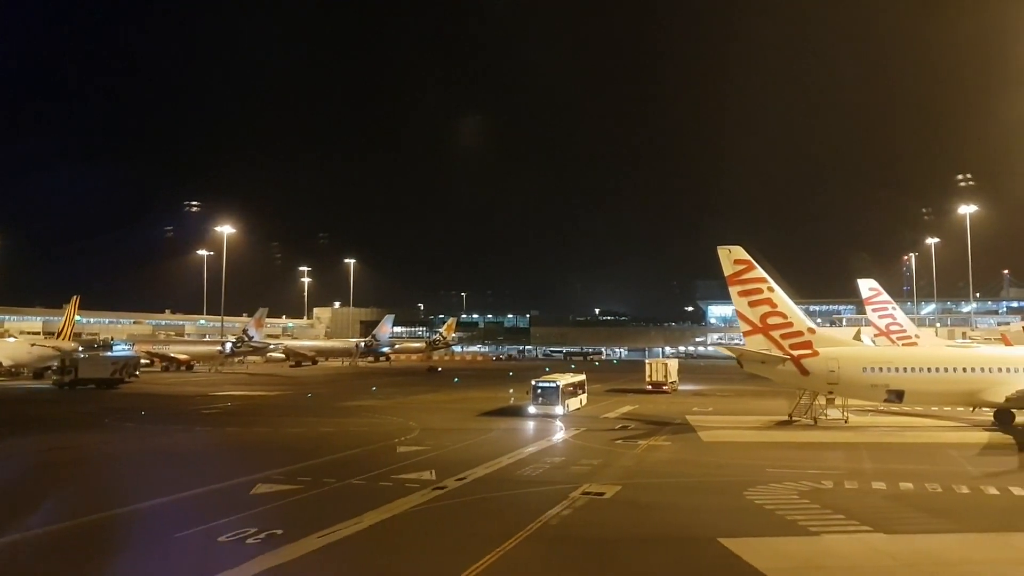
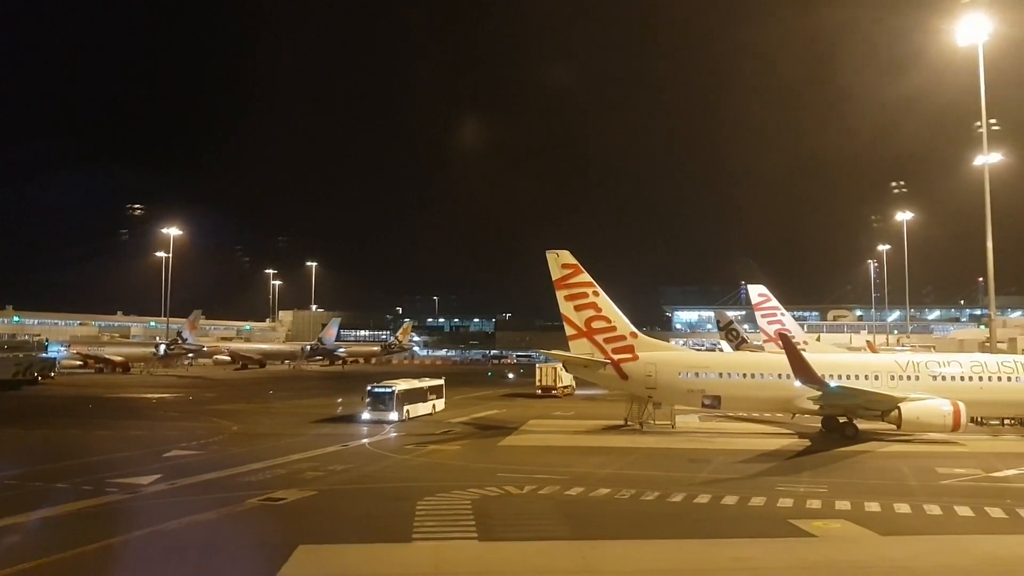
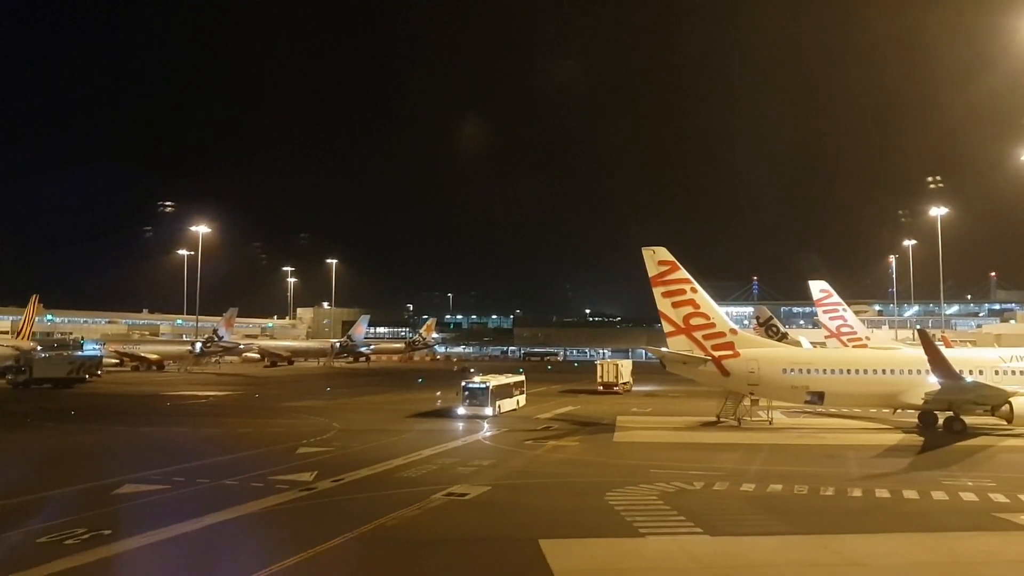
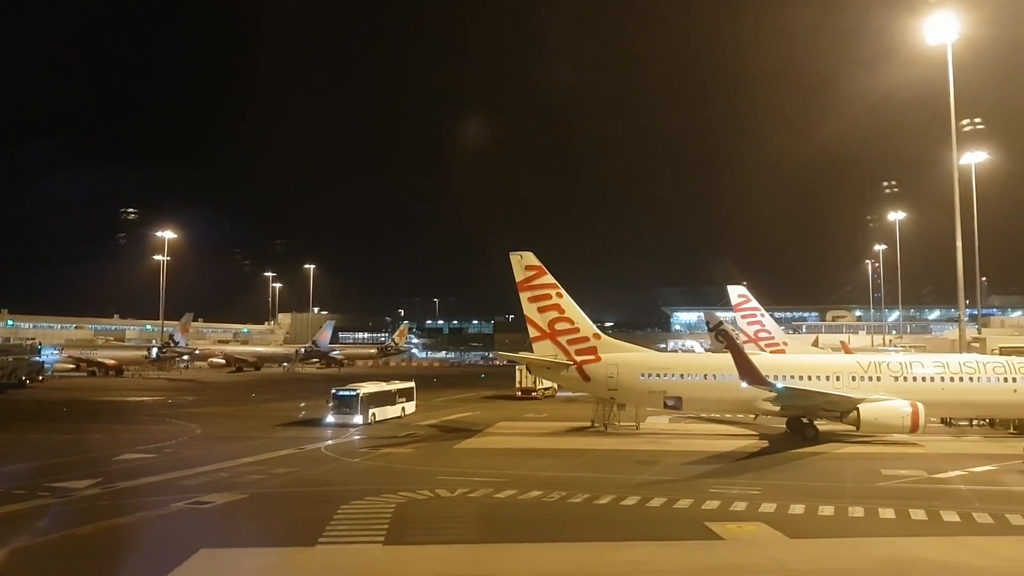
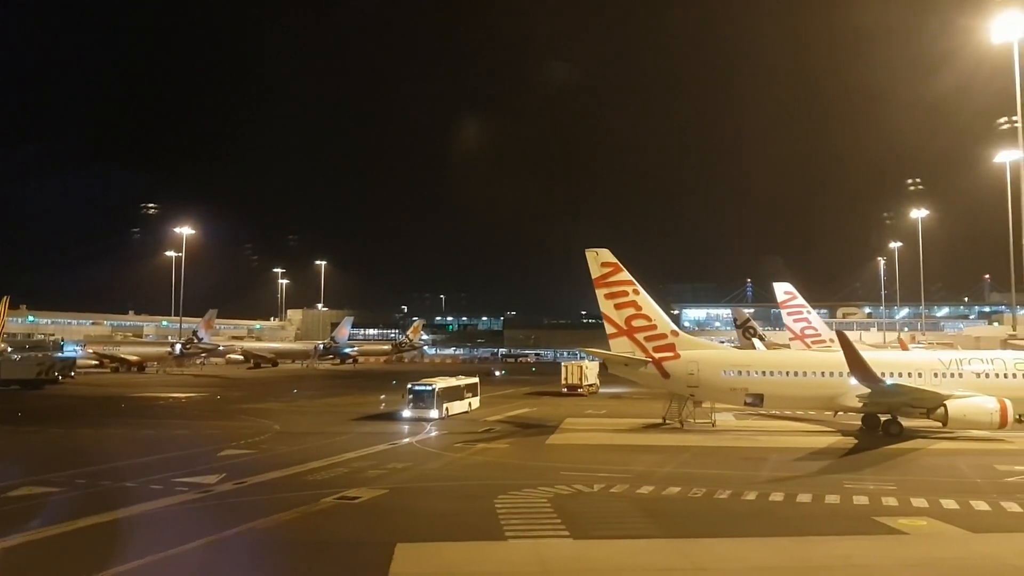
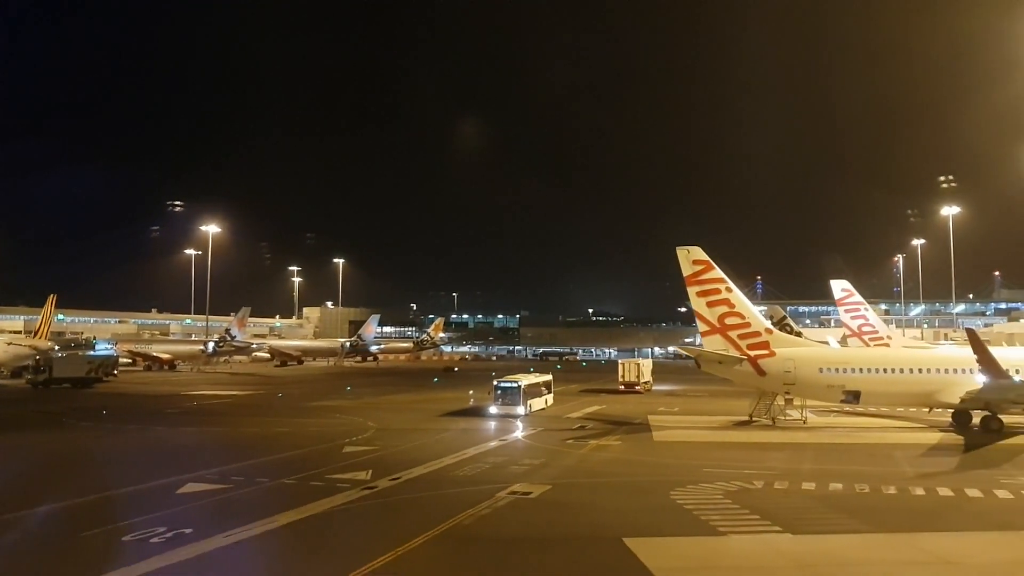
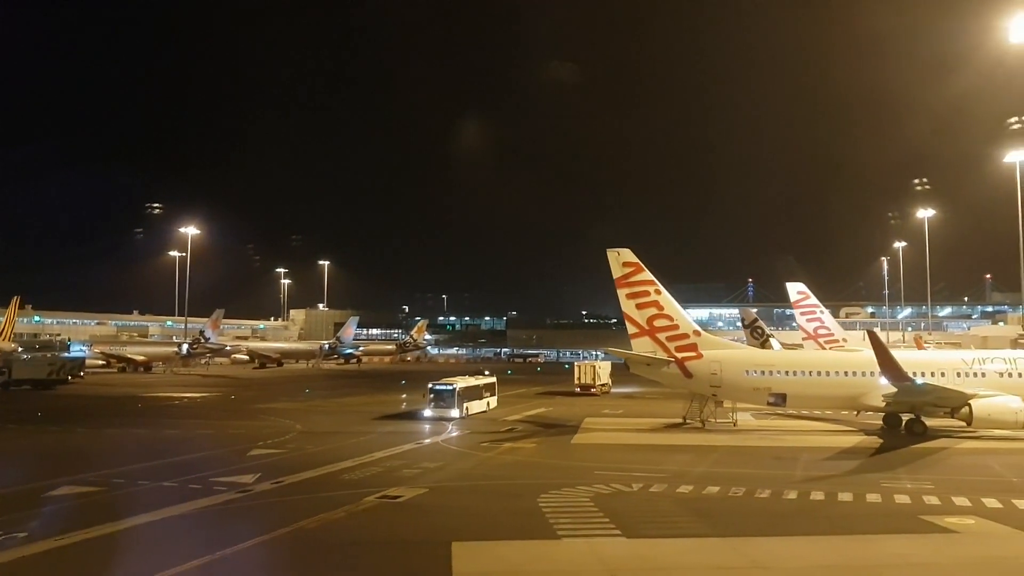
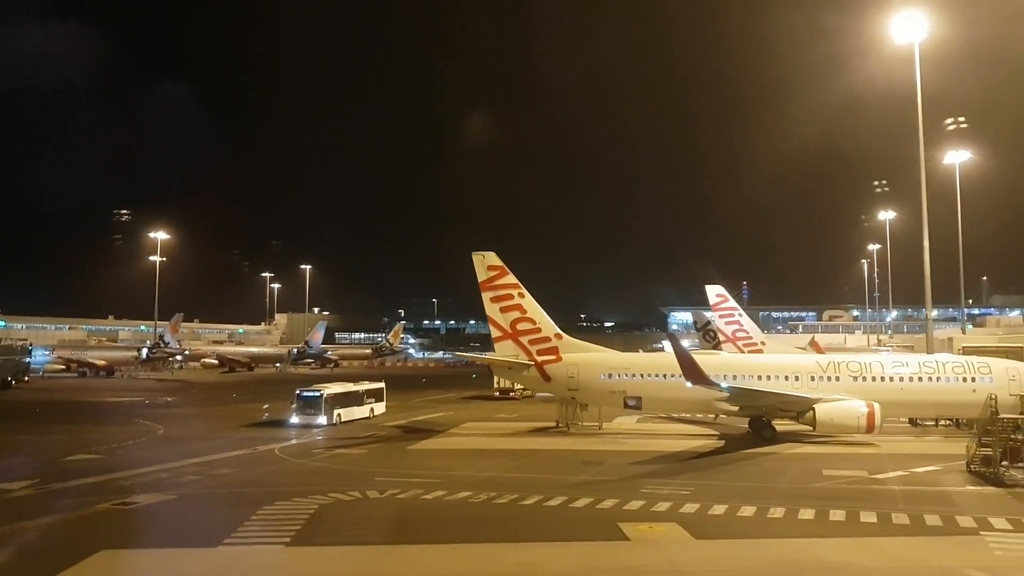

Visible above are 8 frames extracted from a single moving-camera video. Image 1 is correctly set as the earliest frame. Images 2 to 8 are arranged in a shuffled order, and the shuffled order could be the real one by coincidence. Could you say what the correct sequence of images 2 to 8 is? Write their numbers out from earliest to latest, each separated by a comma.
6, 3, 7, 5, 2, 4, 8
